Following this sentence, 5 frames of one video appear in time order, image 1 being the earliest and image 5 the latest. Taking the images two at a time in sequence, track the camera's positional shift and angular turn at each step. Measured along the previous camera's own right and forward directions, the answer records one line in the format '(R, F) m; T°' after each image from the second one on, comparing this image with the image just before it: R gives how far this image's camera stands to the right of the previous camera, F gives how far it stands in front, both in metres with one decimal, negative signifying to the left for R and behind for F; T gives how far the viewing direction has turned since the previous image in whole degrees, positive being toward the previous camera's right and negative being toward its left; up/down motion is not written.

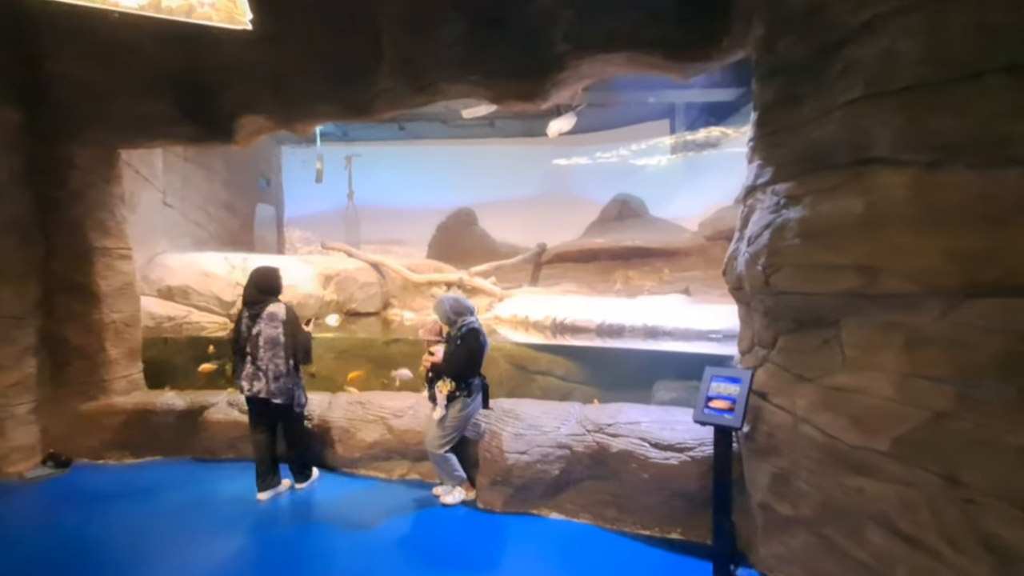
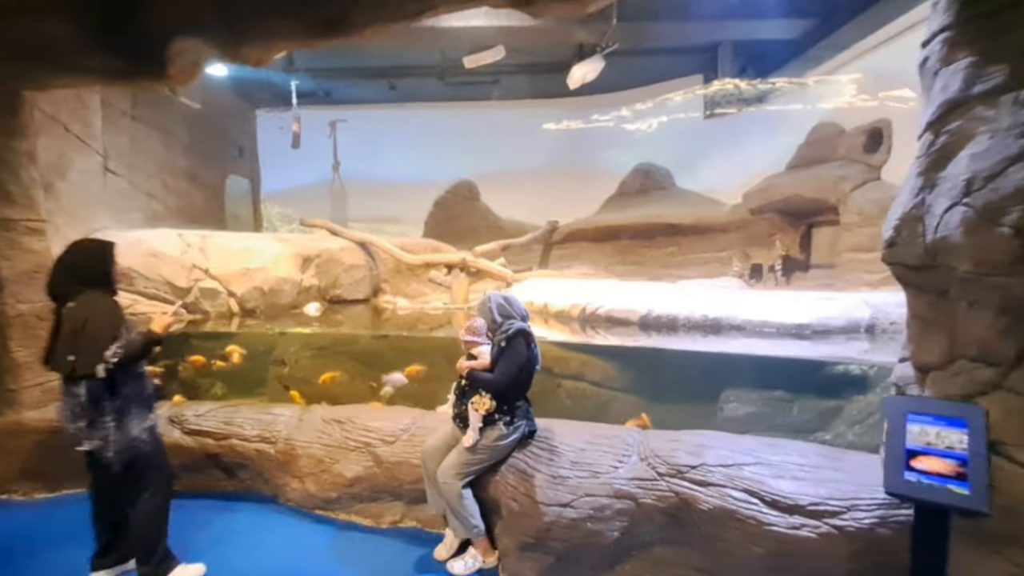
(-0.2, +1.2) m; 0°
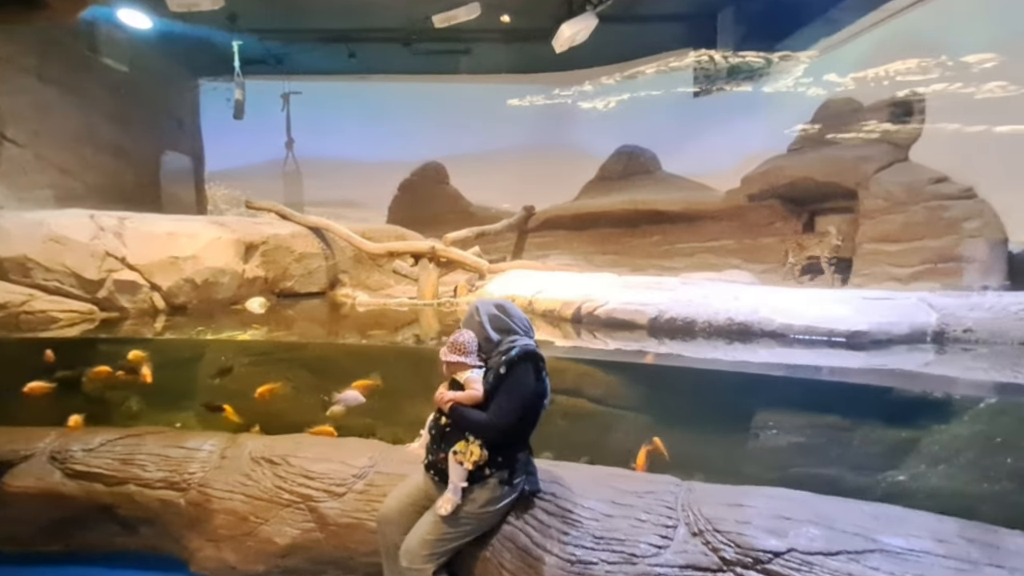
(-0.1, +0.9) m; +3°
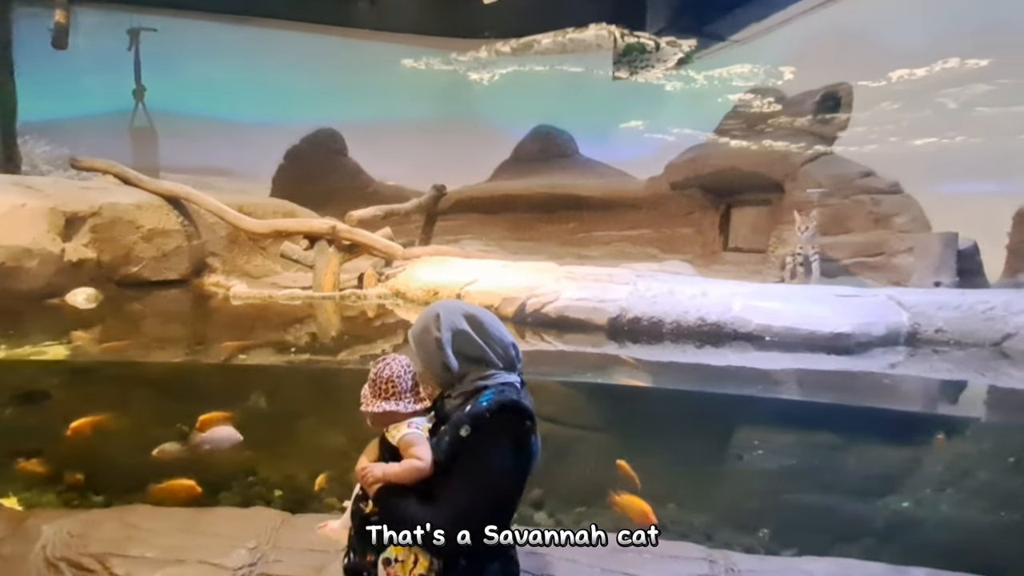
(-0.2, +0.8) m; +12°
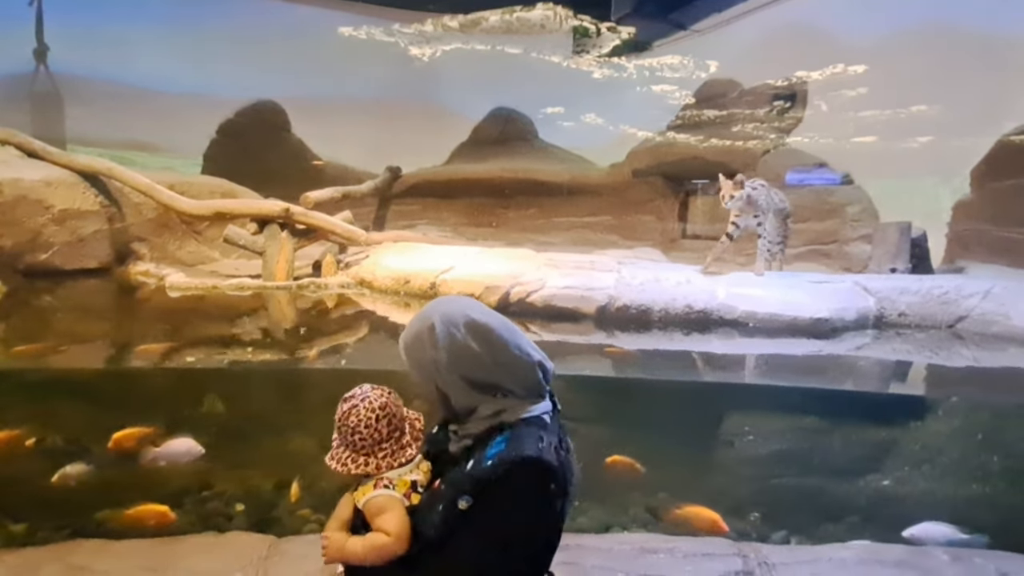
(-0.3, +0.2) m; +7°
